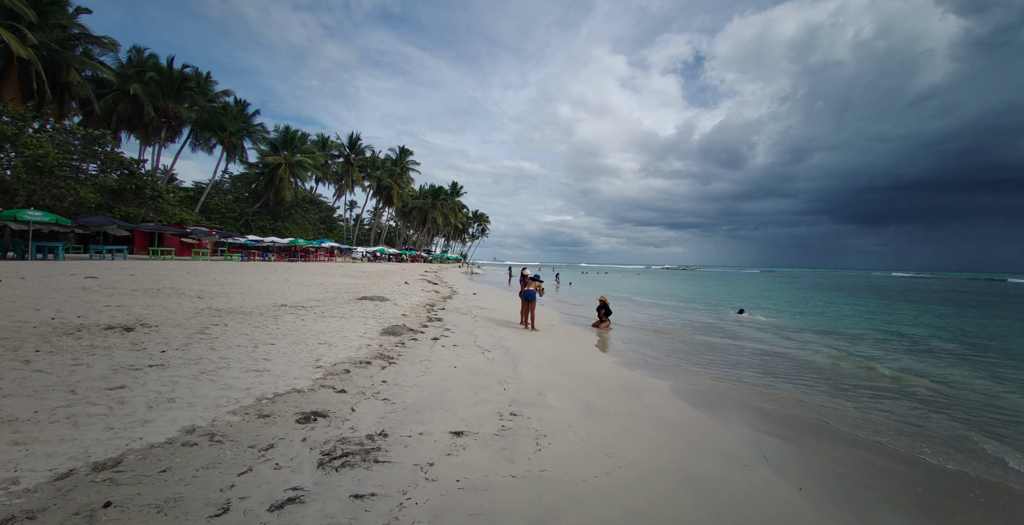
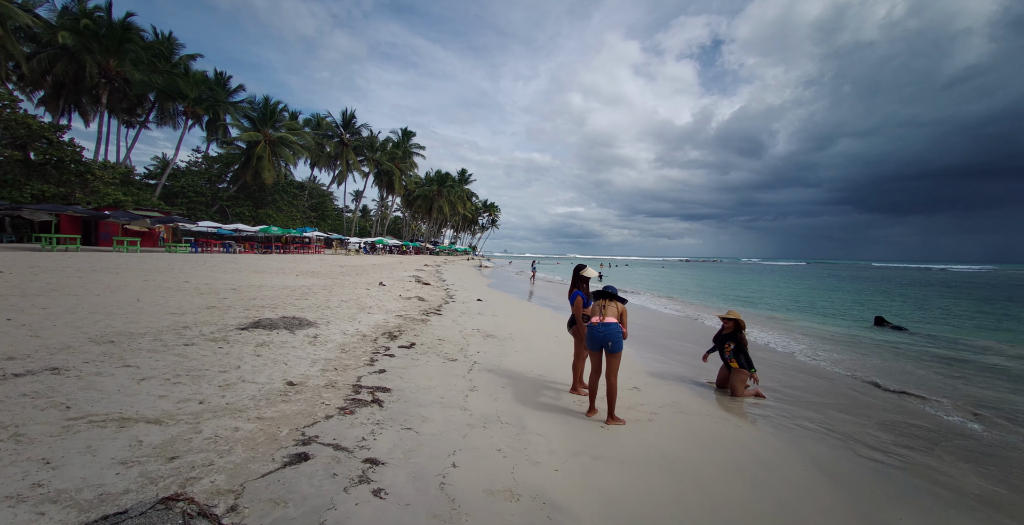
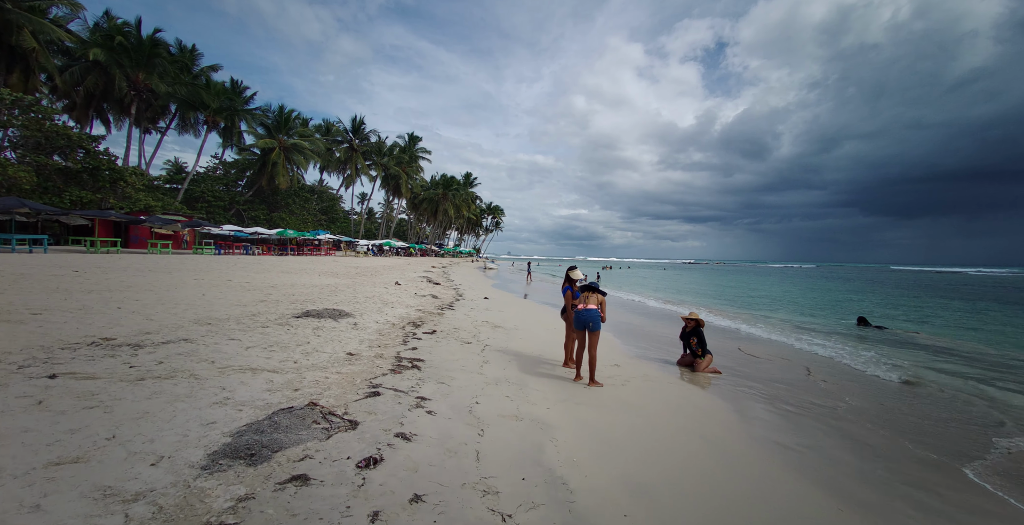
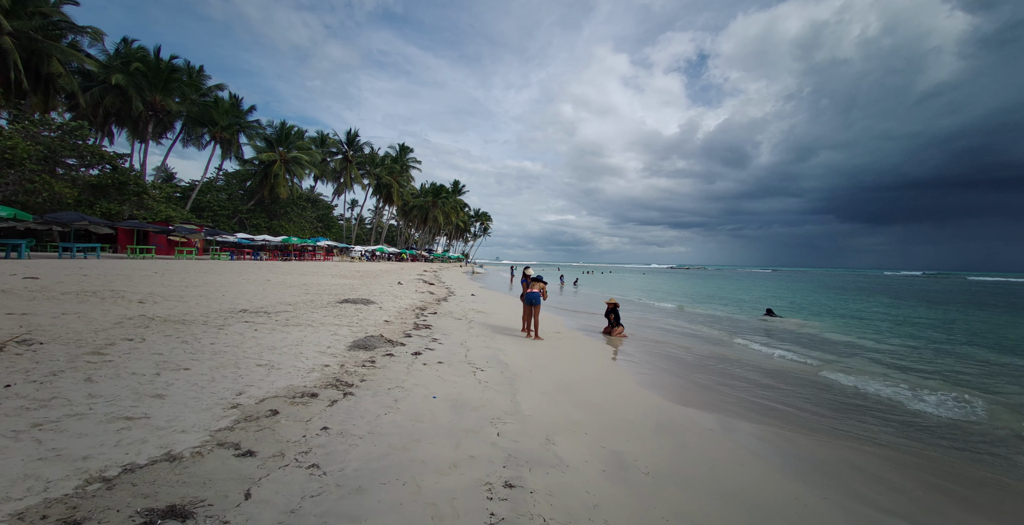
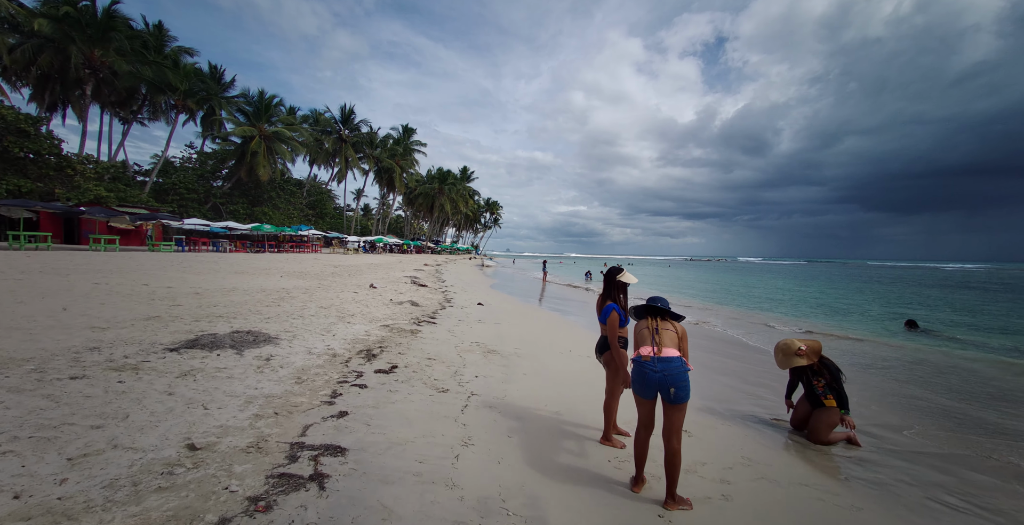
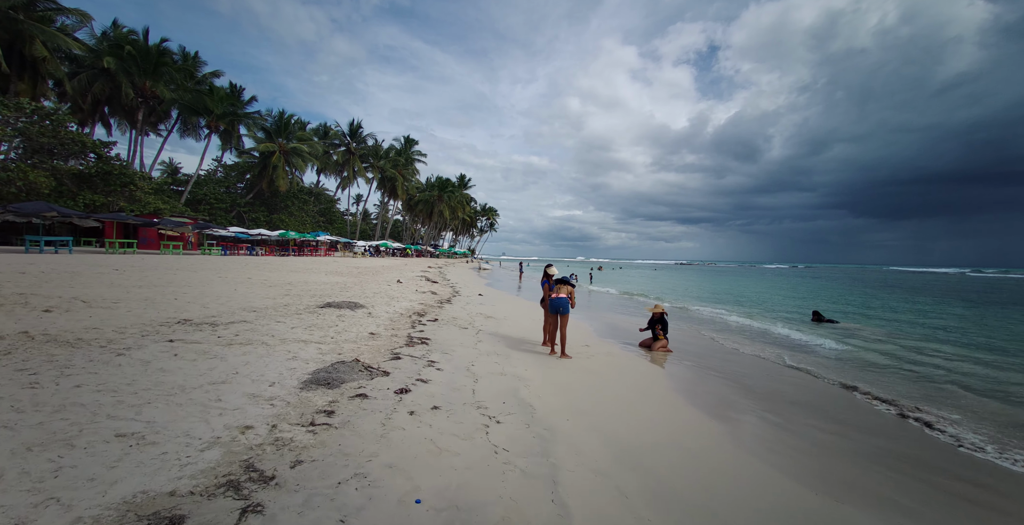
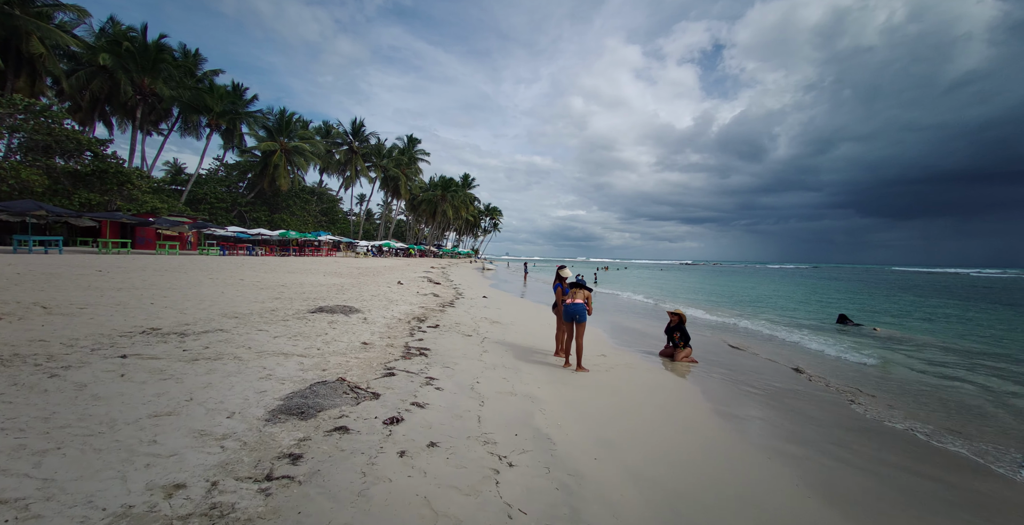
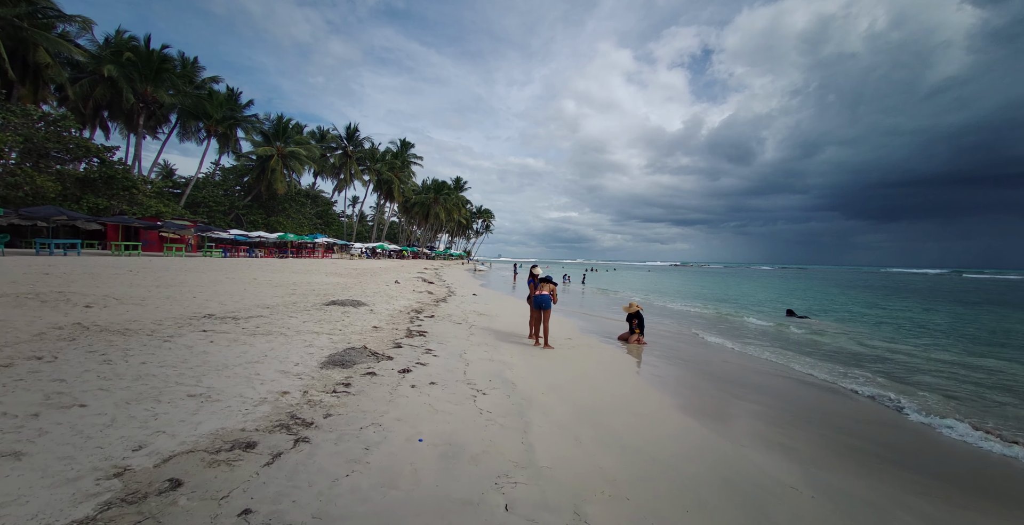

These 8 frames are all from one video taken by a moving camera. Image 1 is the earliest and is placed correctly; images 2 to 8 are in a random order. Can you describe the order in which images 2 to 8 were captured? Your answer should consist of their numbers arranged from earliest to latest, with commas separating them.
4, 8, 6, 7, 3, 2, 5
